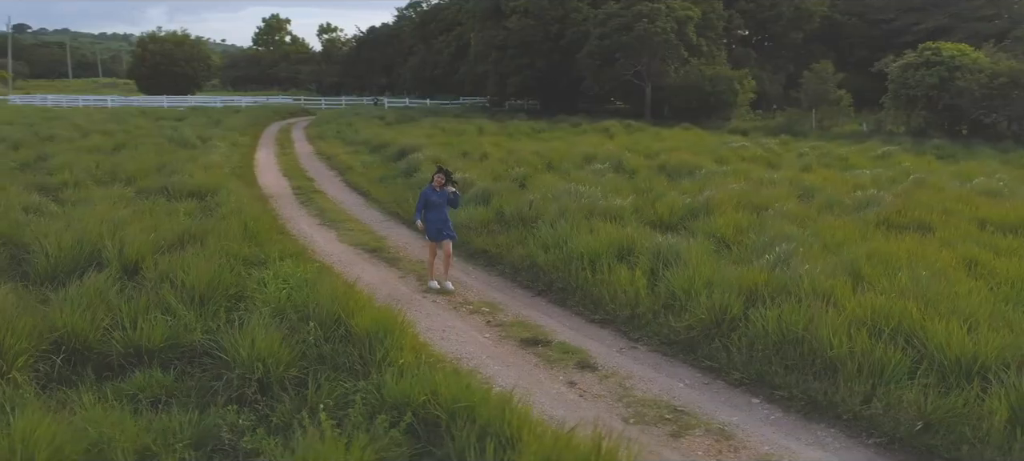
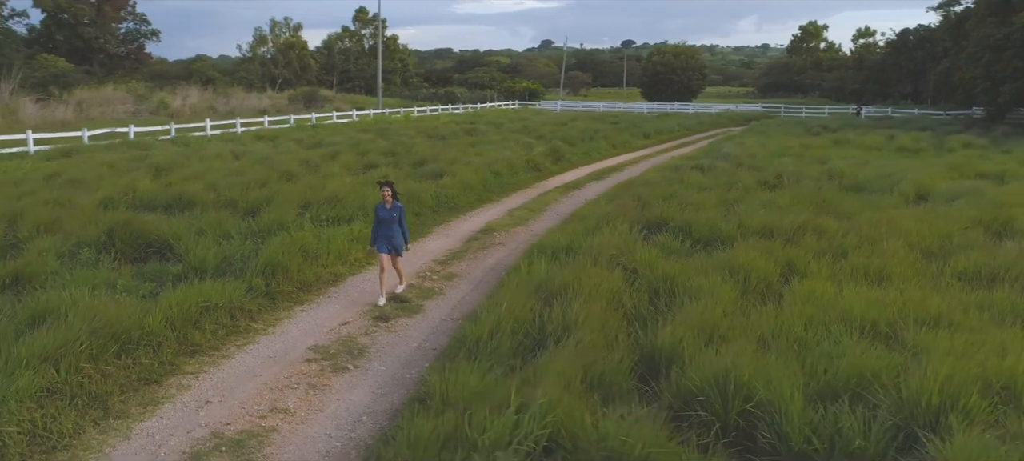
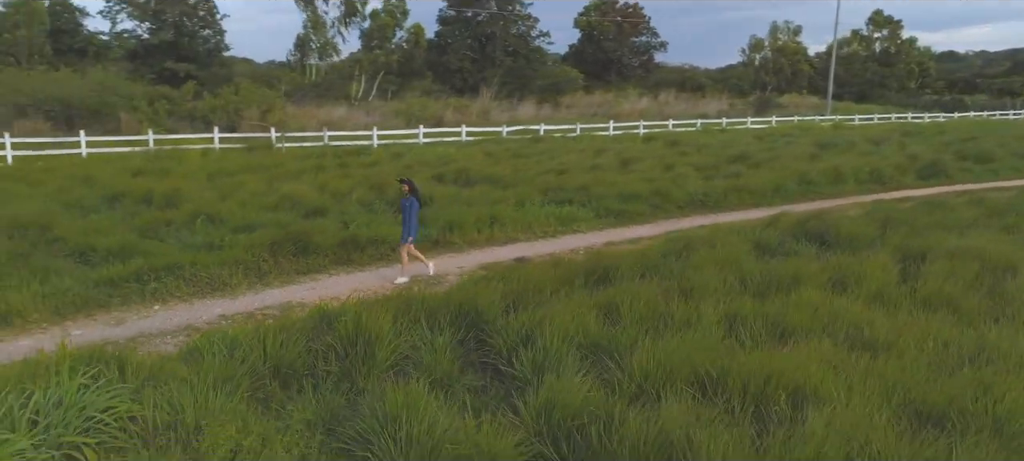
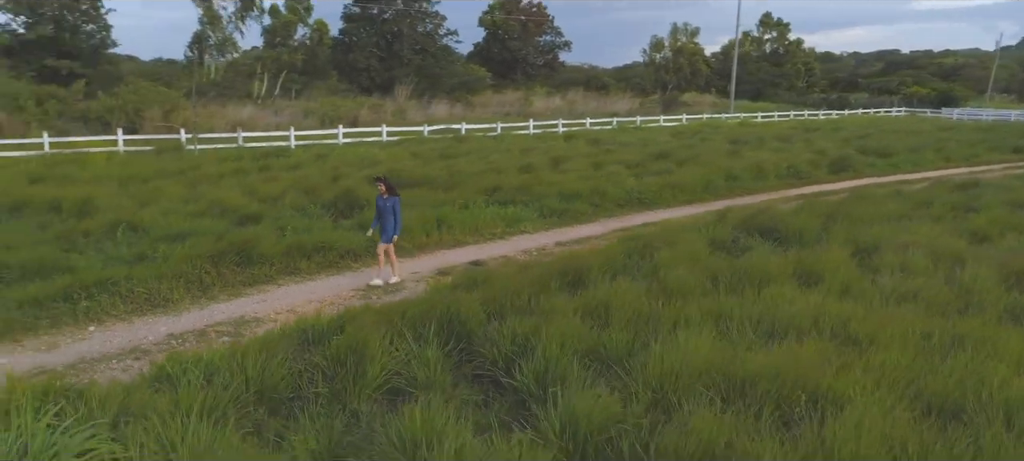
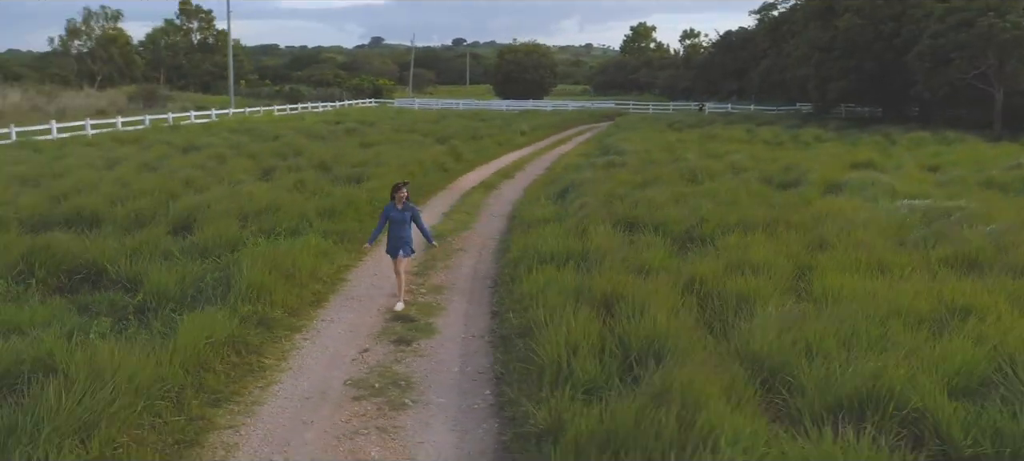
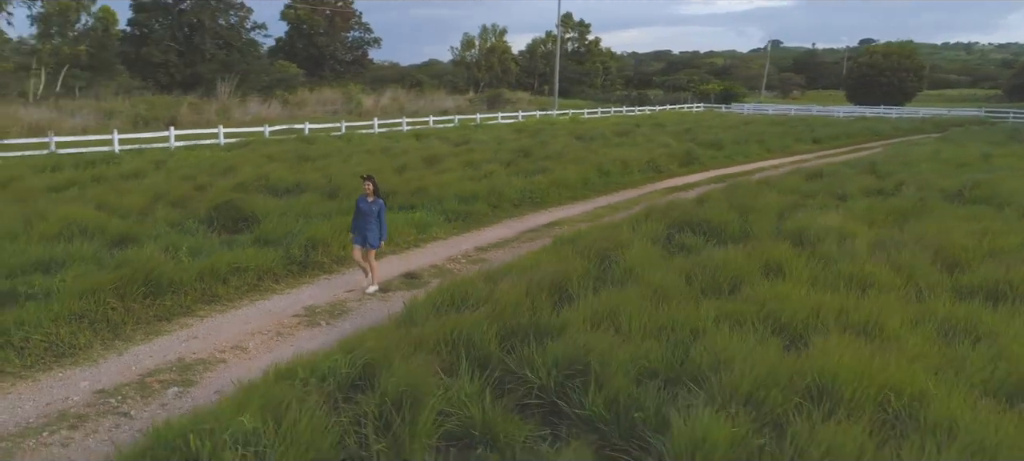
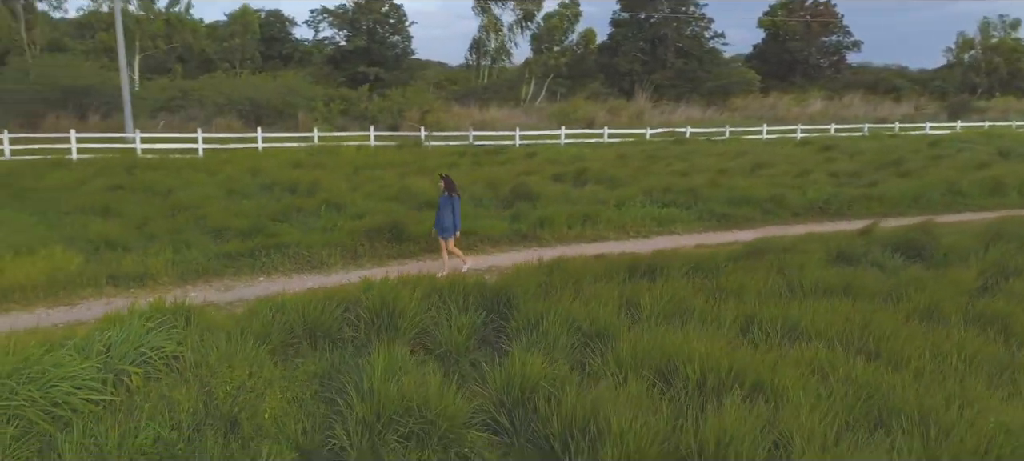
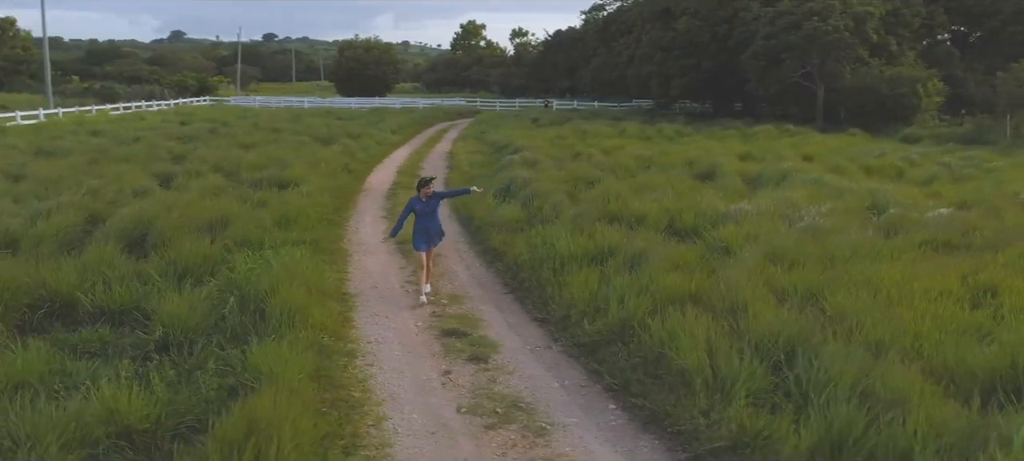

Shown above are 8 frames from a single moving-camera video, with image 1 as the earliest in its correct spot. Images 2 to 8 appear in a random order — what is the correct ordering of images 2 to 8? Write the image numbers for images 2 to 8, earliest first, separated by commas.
8, 5, 2, 6, 4, 3, 7
